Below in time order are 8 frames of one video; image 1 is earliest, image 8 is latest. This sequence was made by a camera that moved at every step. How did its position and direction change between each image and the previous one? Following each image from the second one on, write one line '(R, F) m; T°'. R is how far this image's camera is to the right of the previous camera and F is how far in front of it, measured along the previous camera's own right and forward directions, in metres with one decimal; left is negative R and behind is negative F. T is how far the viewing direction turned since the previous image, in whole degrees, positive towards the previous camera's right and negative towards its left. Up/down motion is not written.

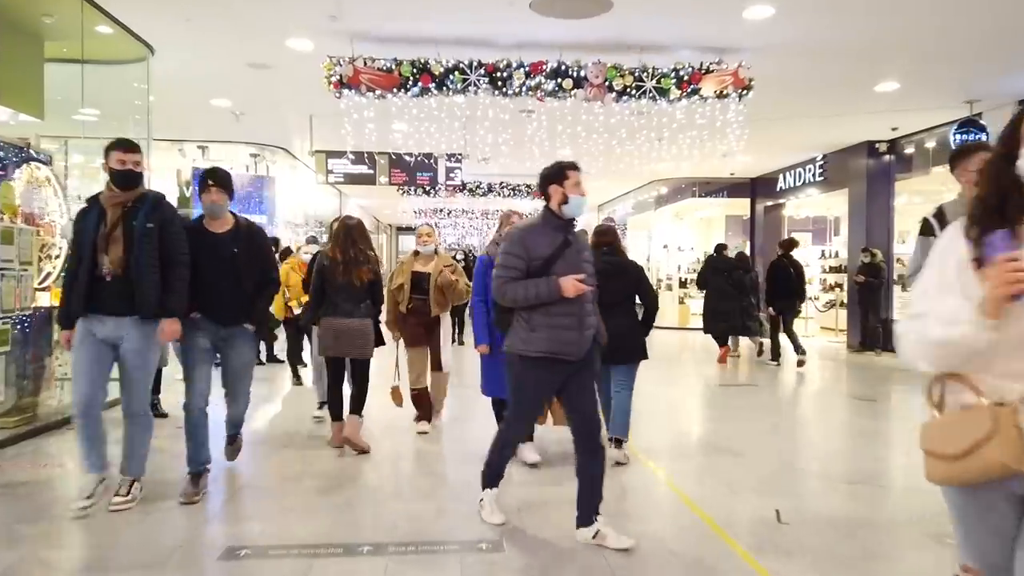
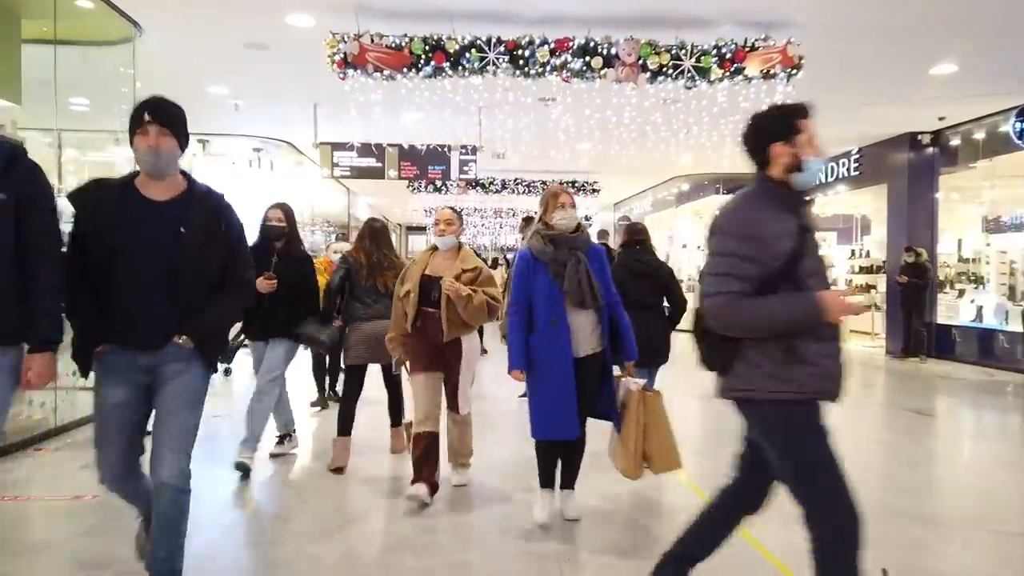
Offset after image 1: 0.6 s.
(-0.1, +0.7) m; -1°
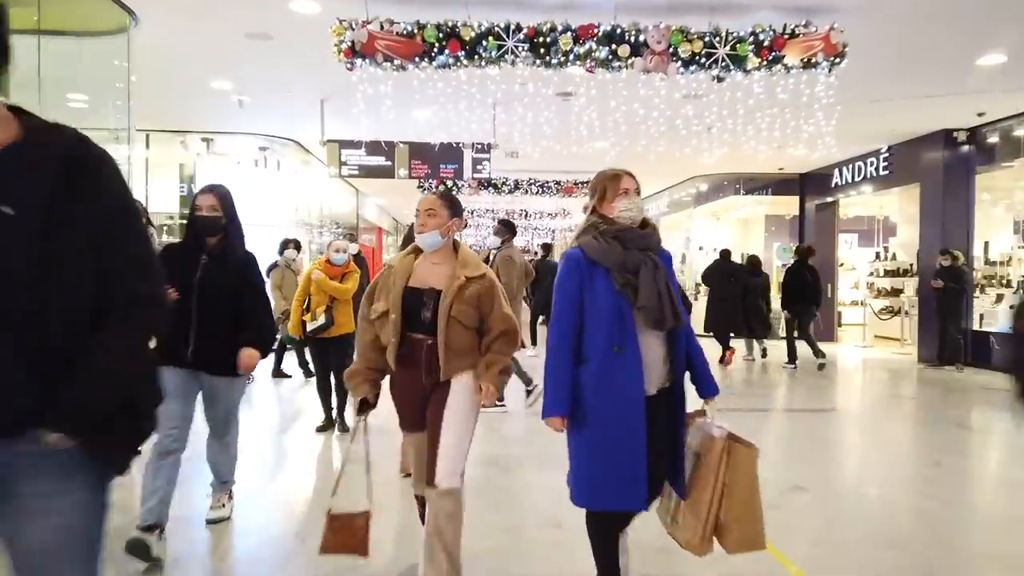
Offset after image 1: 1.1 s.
(-0.1, +0.4) m; -1°
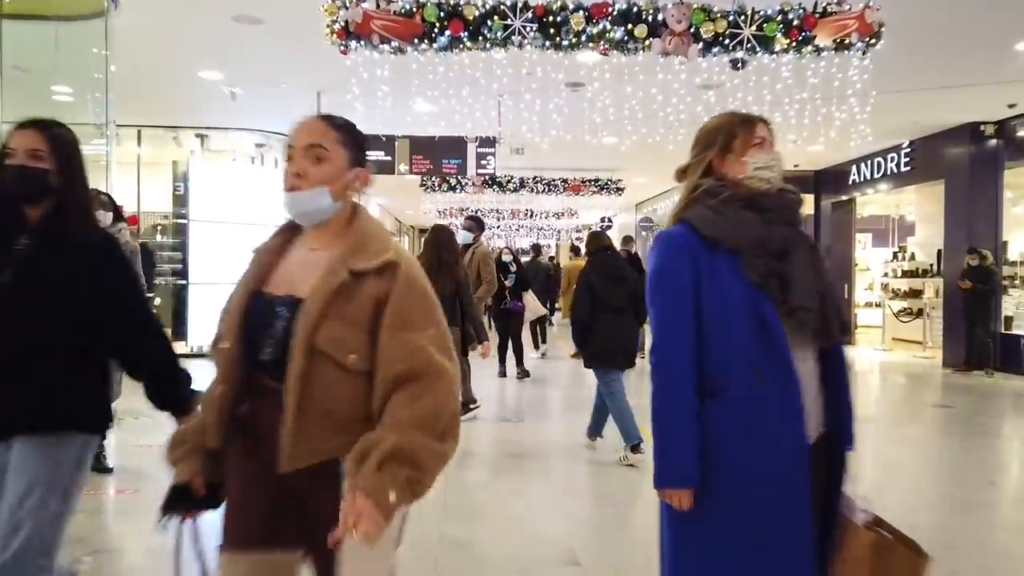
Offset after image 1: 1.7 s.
(0.0, +0.4) m; 0°
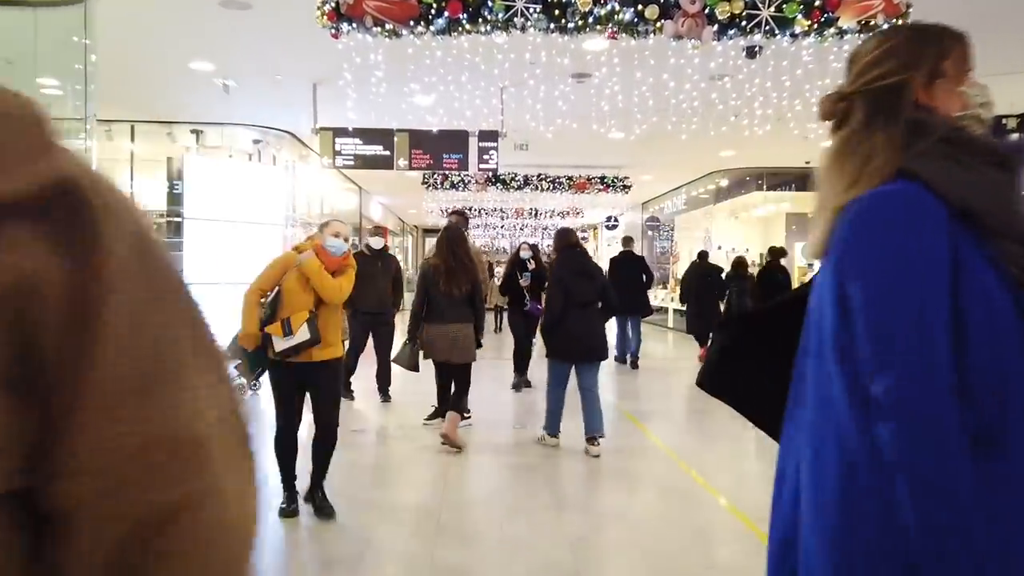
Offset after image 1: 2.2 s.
(0.0, +0.3) m; 0°
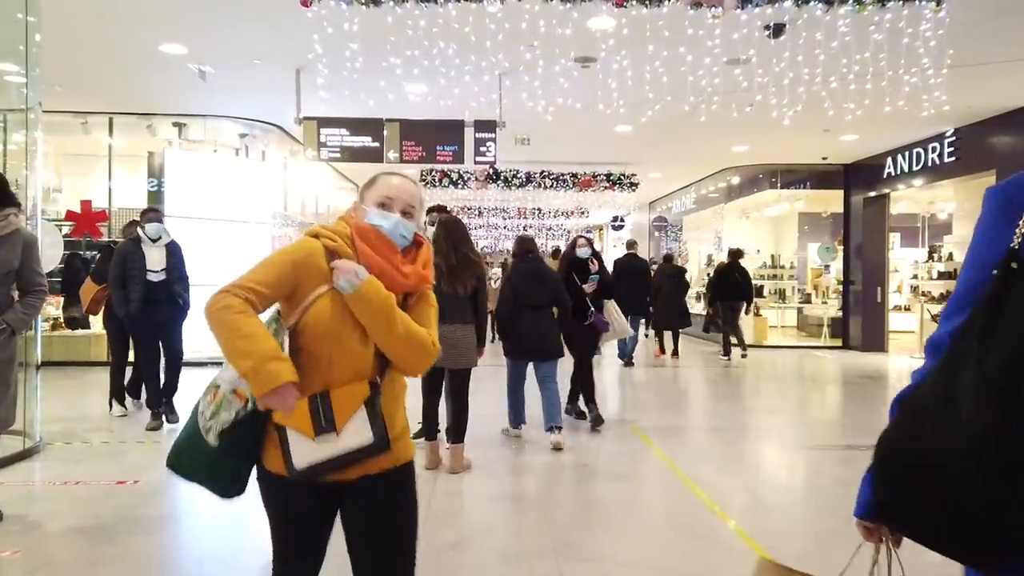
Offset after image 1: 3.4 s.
(+0.1, +0.6) m; 0°
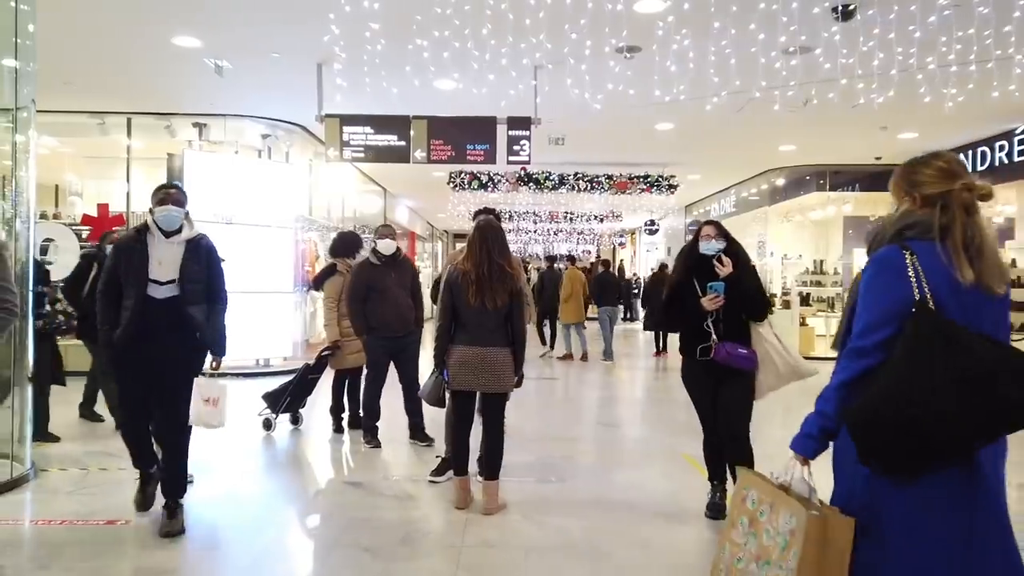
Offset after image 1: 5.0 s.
(-0.1, +0.6) m; -2°
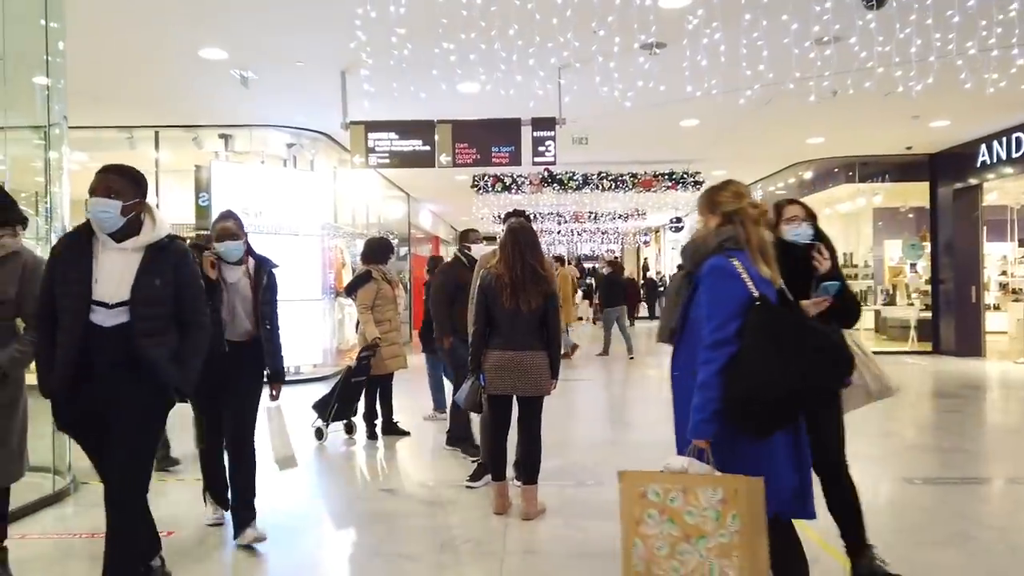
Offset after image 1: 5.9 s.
(-0.1, 0.0) m; -2°
